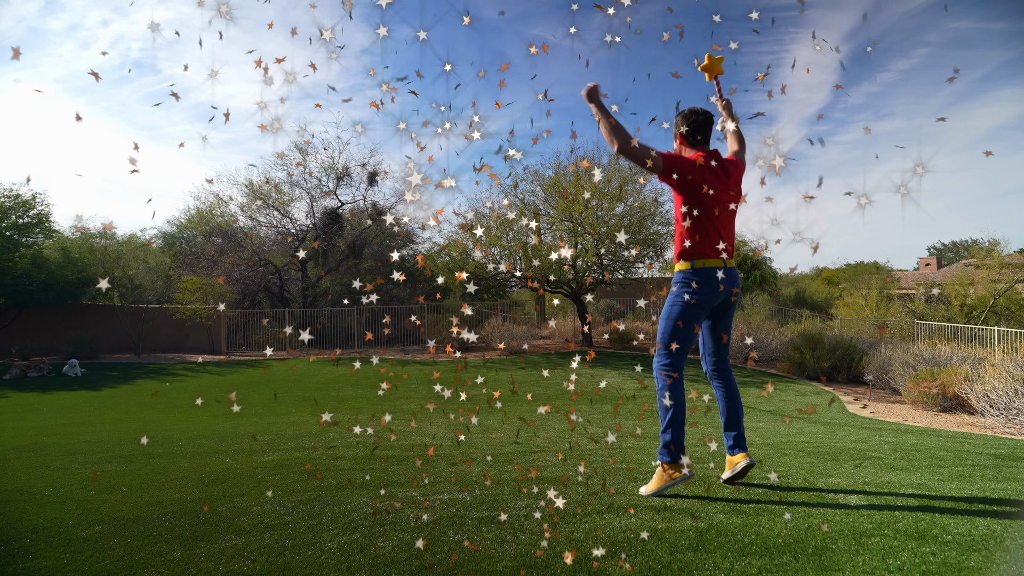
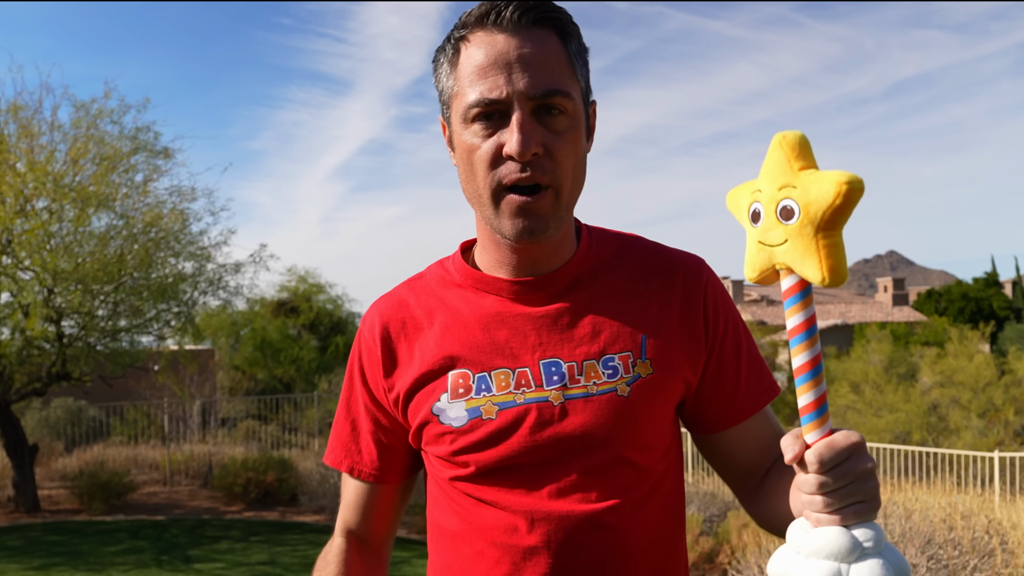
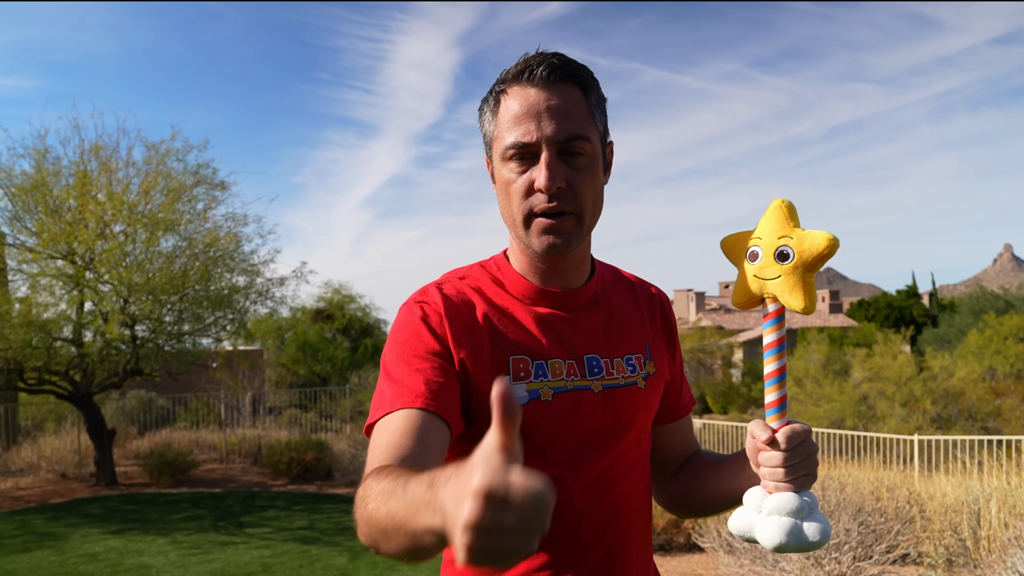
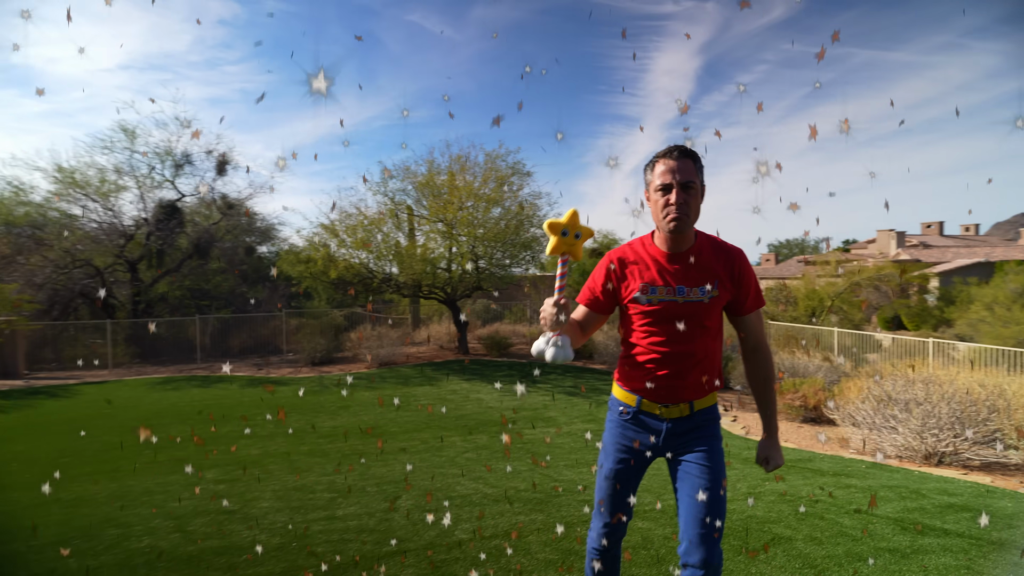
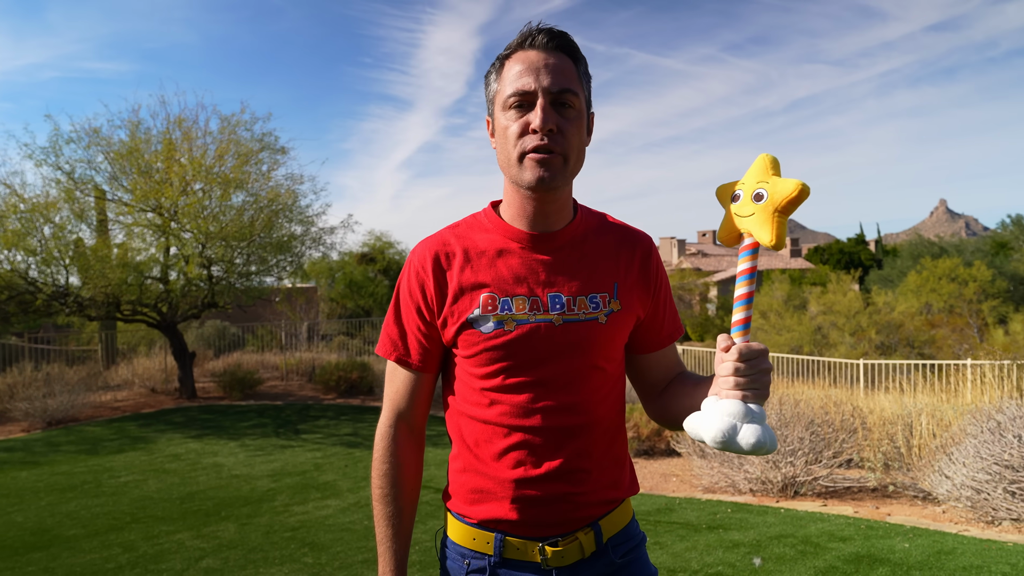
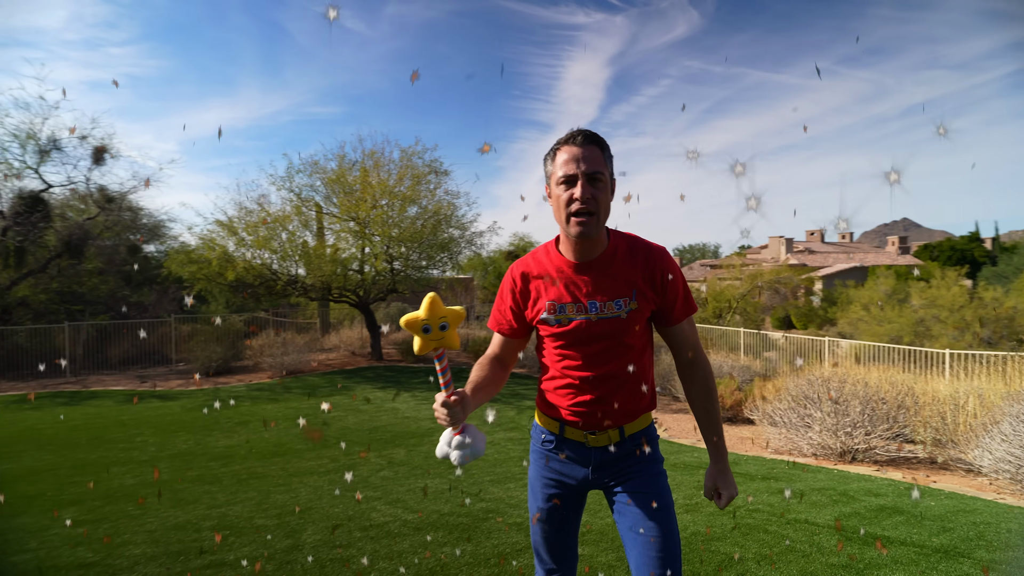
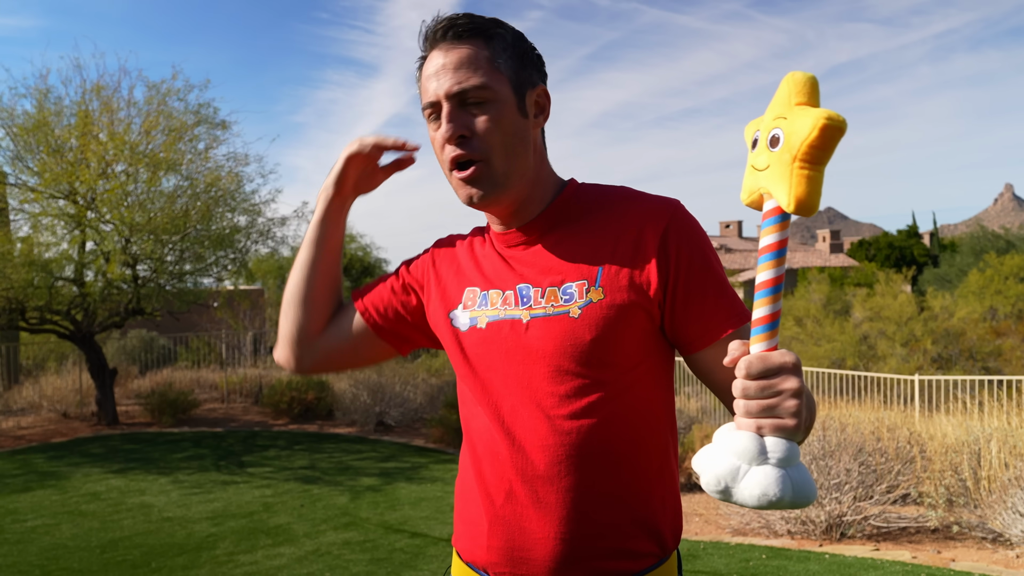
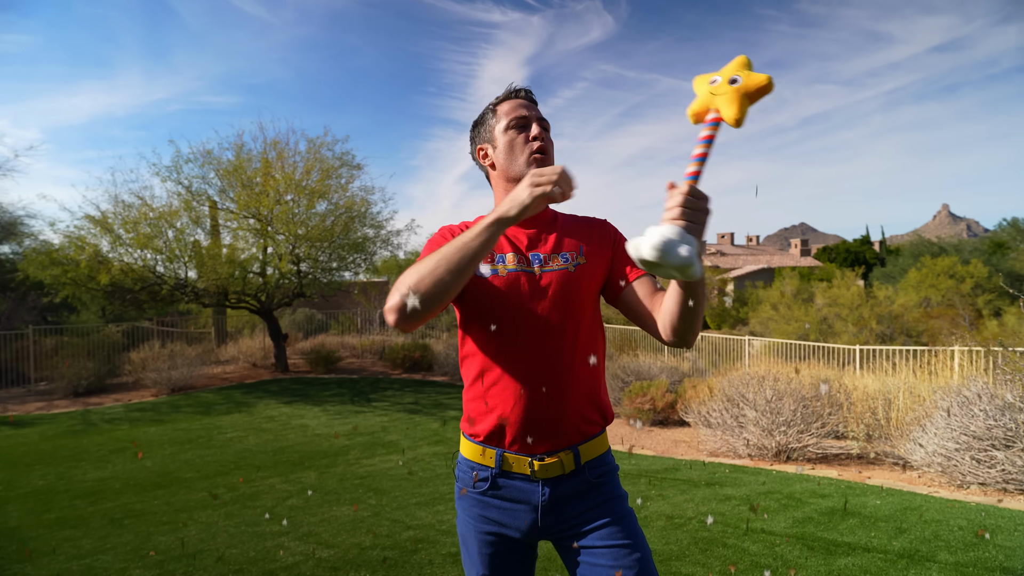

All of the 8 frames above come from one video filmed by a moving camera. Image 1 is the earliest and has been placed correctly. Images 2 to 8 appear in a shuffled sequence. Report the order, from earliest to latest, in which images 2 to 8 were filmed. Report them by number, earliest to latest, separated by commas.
4, 6, 8, 5, 7, 2, 3
